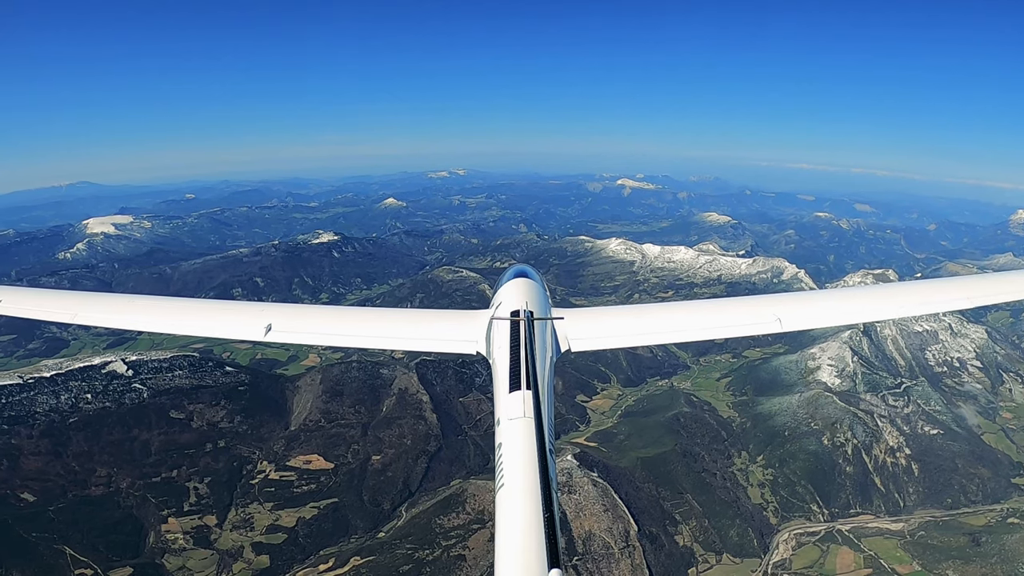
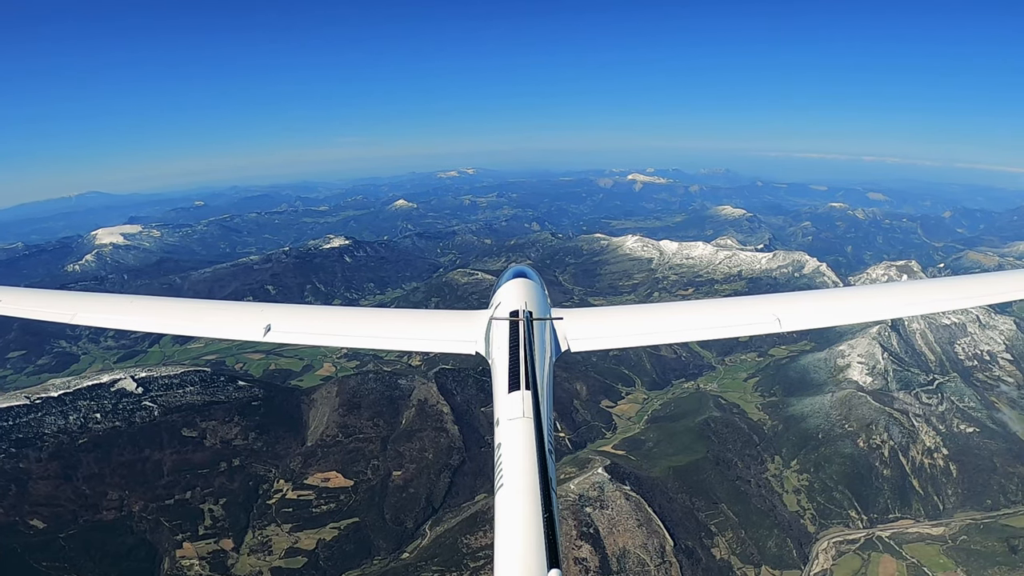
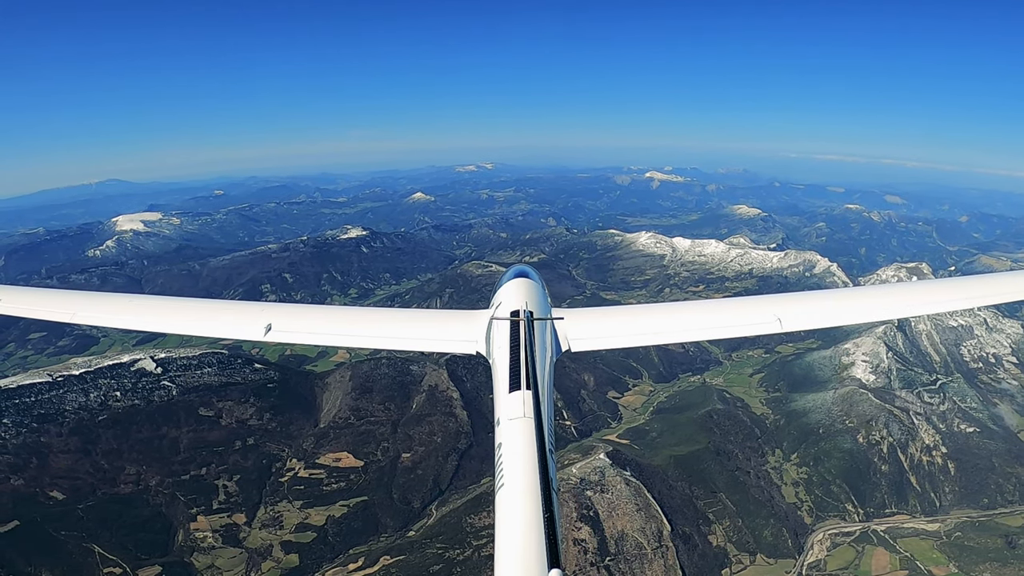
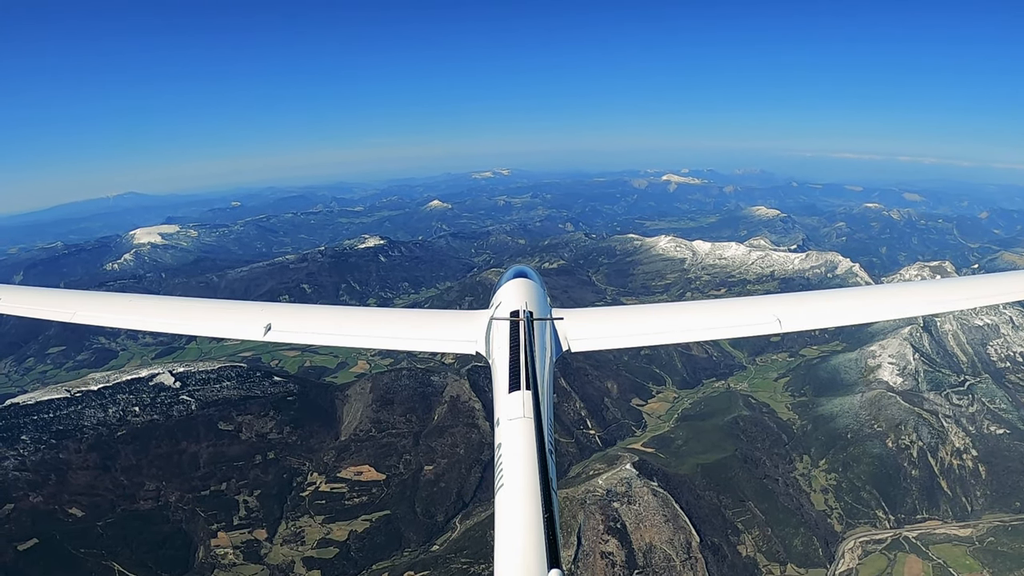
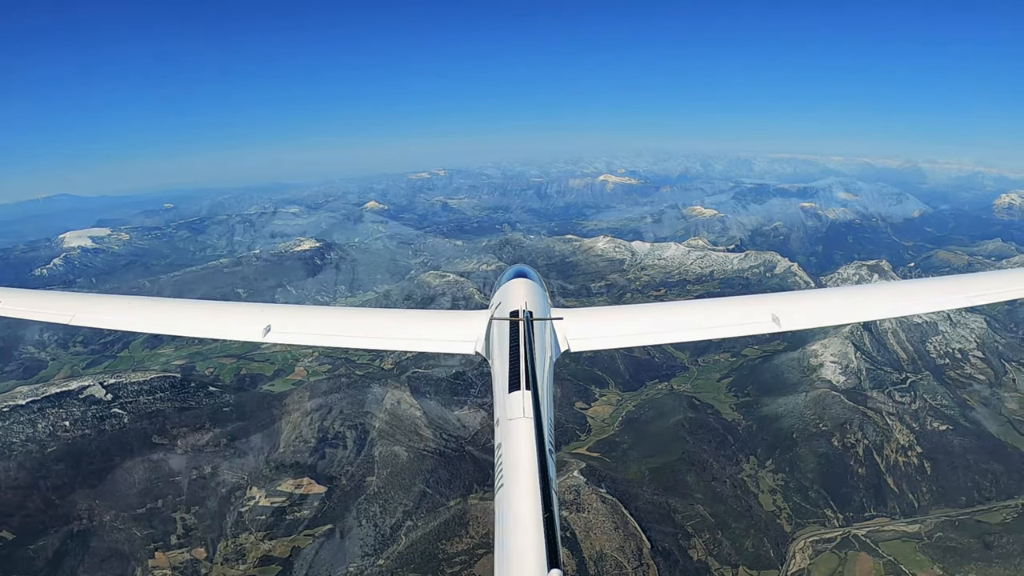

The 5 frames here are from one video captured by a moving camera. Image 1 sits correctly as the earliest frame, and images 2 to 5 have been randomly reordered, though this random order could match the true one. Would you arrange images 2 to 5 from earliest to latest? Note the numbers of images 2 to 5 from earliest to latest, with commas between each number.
3, 4, 2, 5
